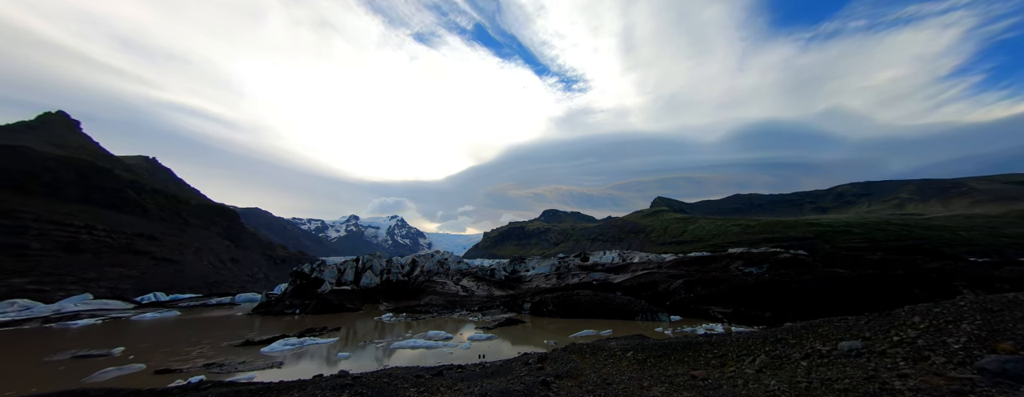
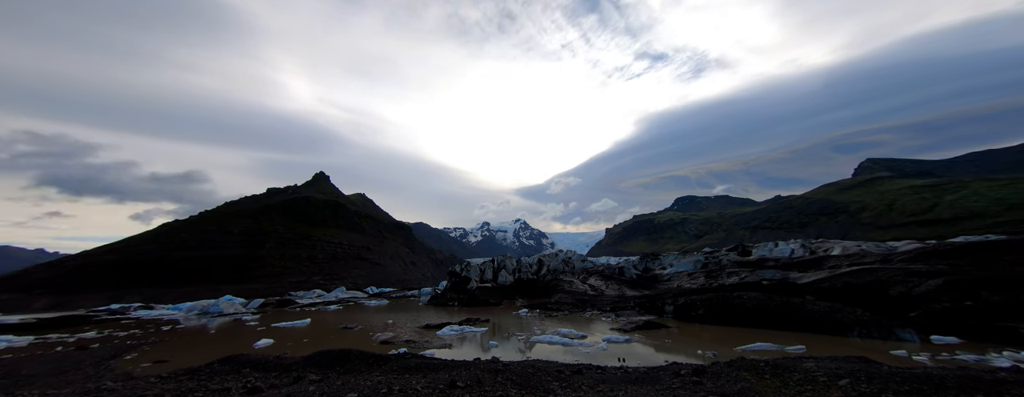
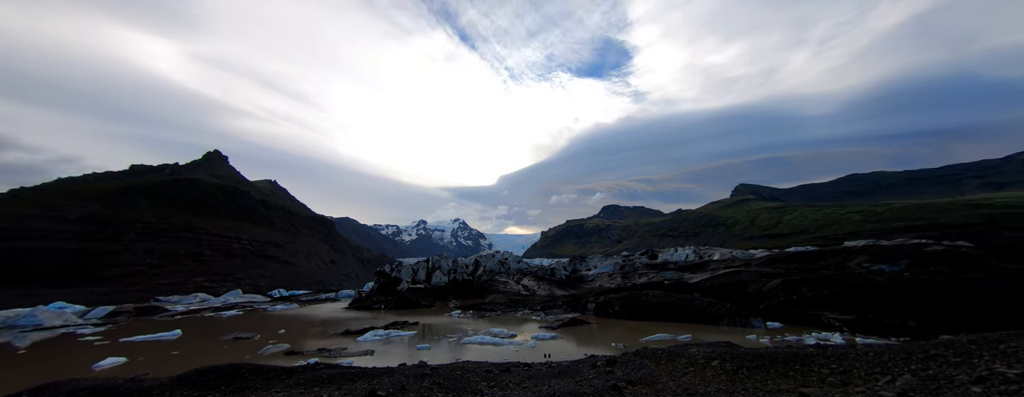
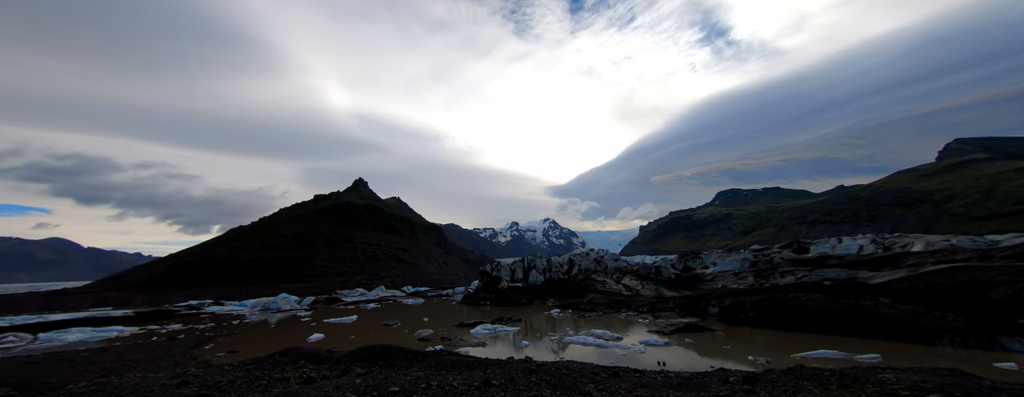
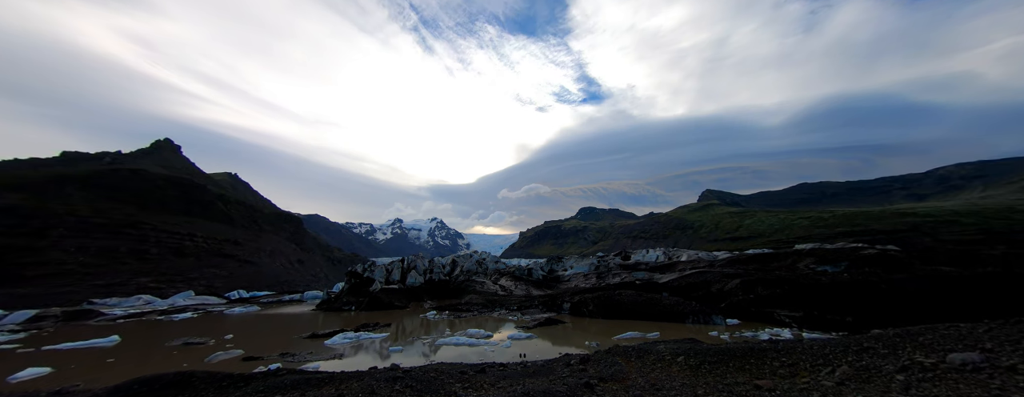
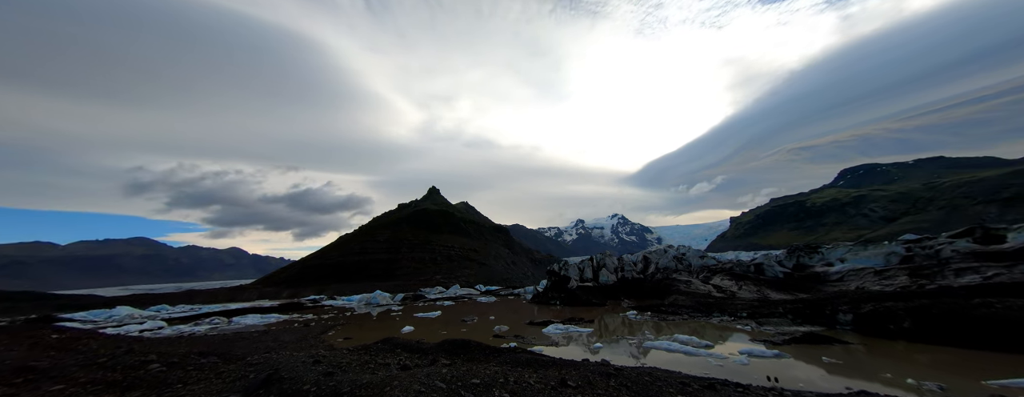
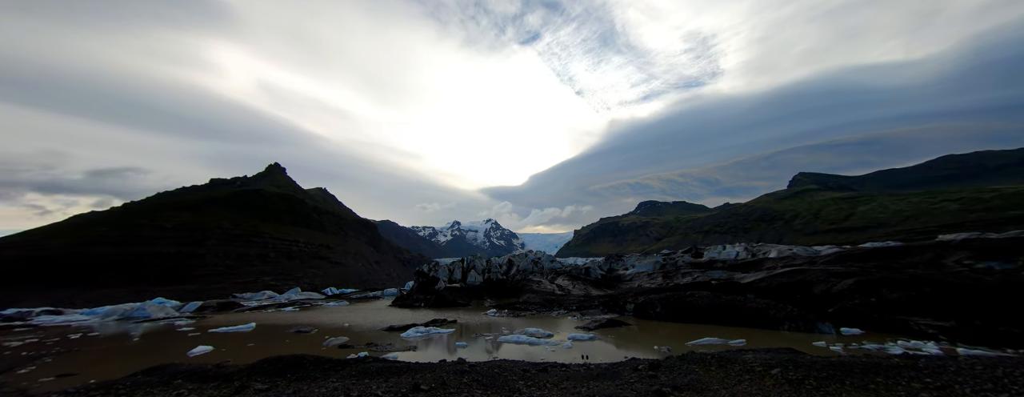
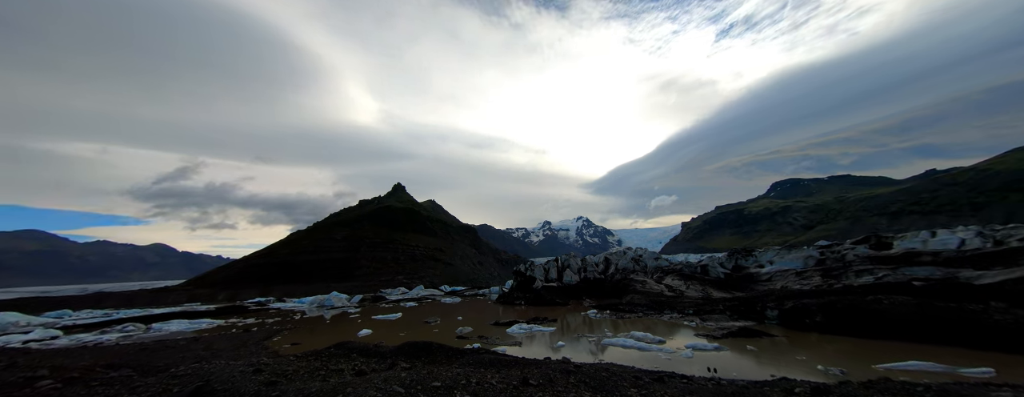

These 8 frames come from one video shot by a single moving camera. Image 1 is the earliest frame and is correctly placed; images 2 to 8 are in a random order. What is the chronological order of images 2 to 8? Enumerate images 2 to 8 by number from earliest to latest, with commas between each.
5, 3, 7, 2, 4, 8, 6
